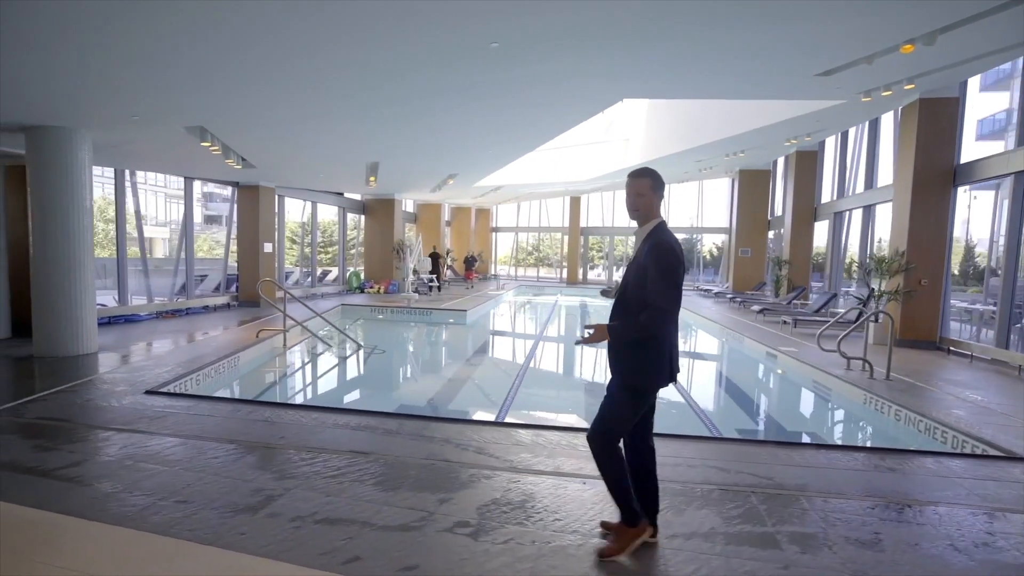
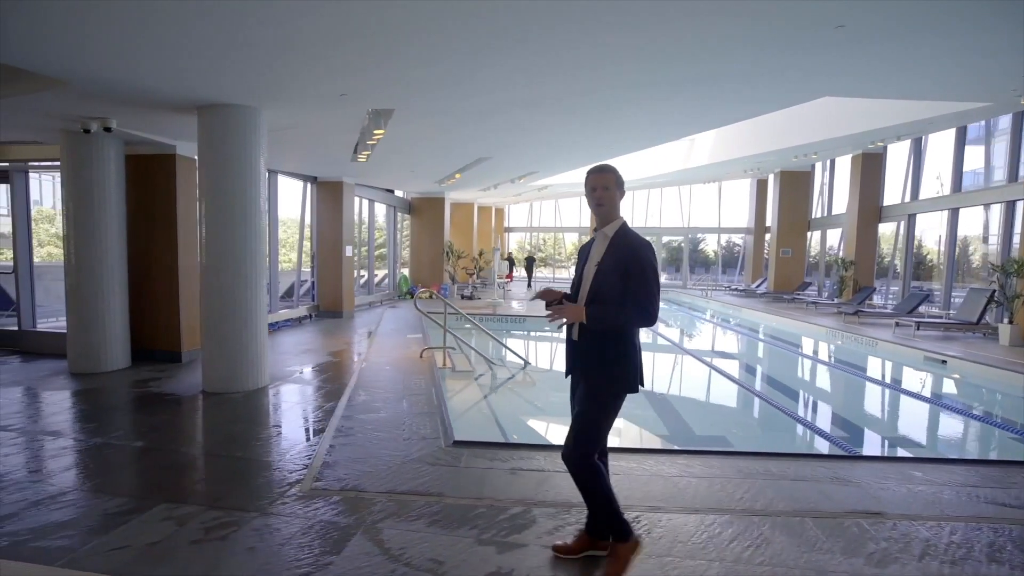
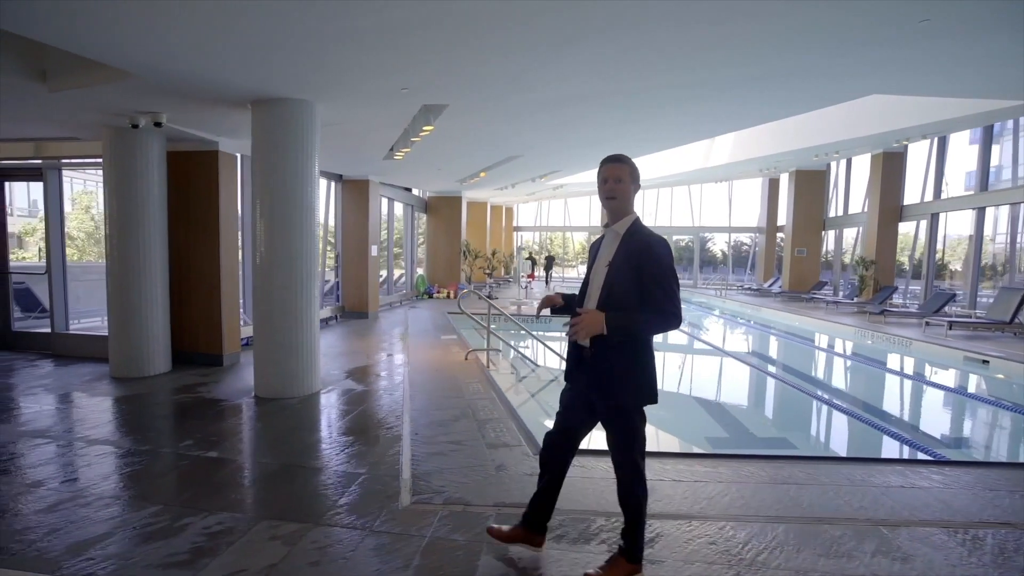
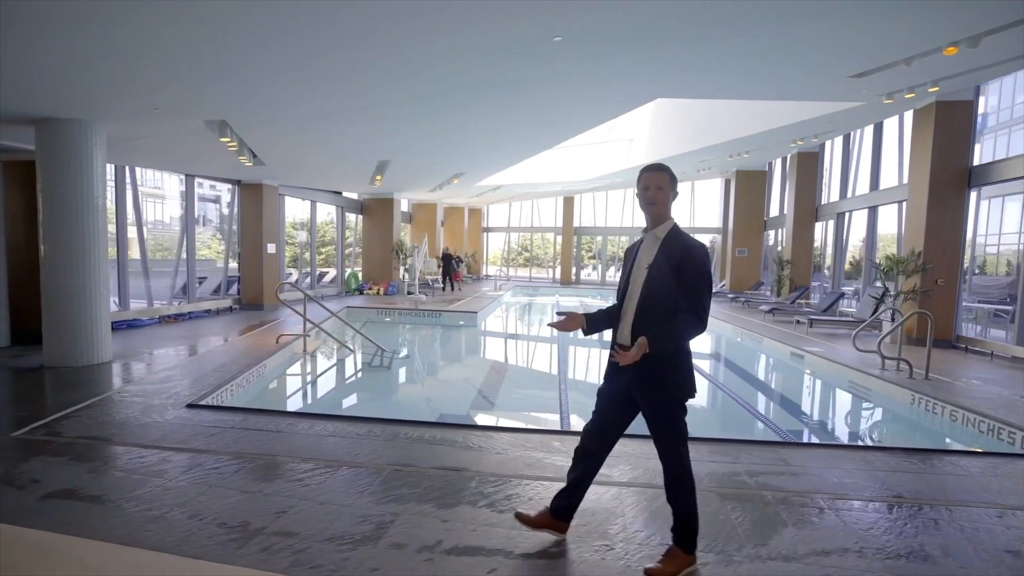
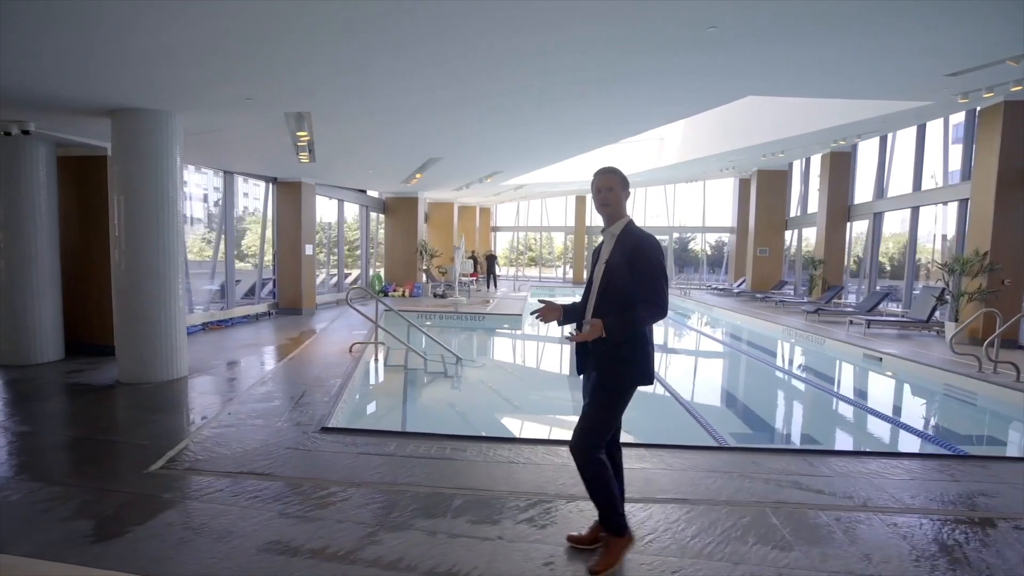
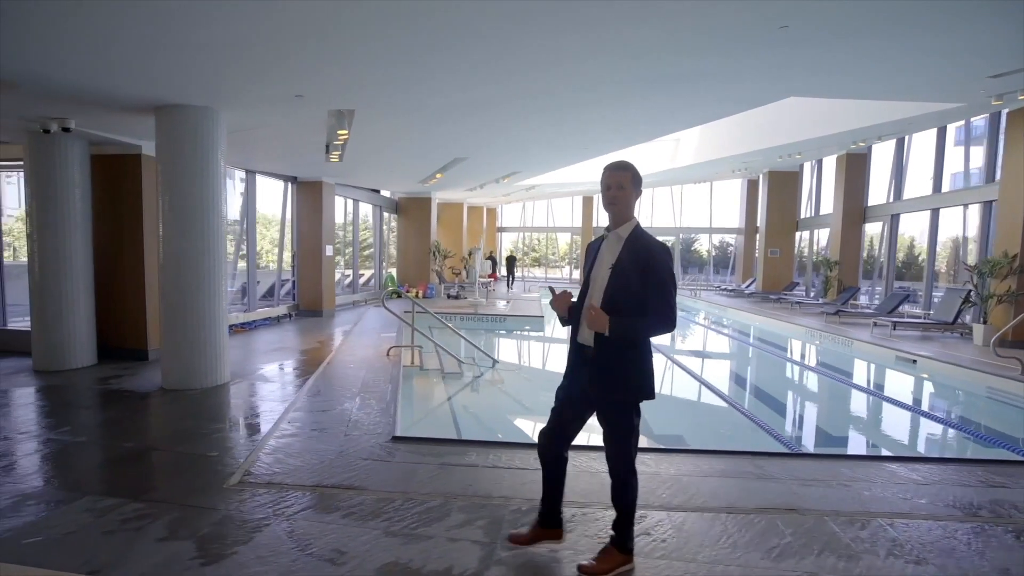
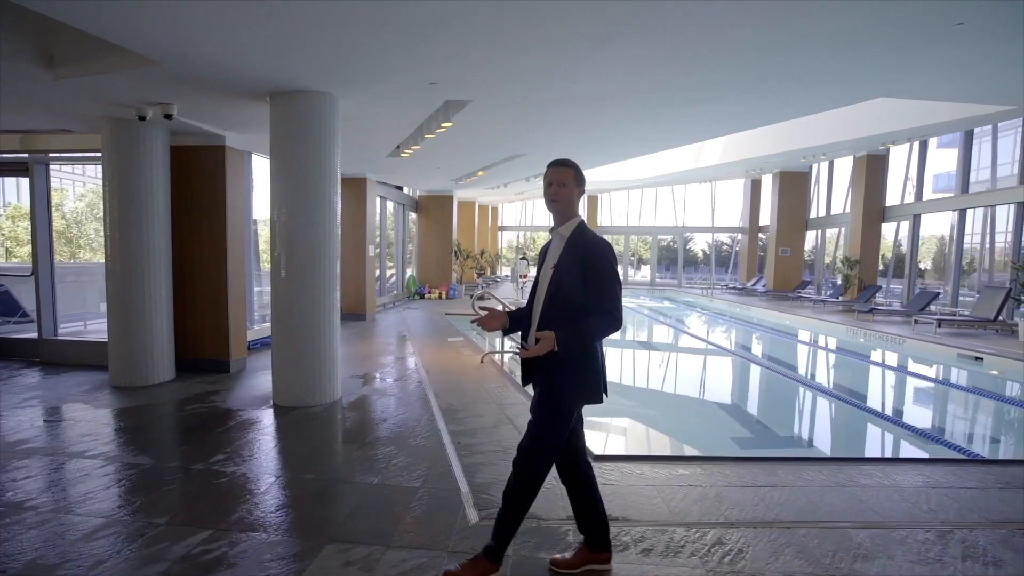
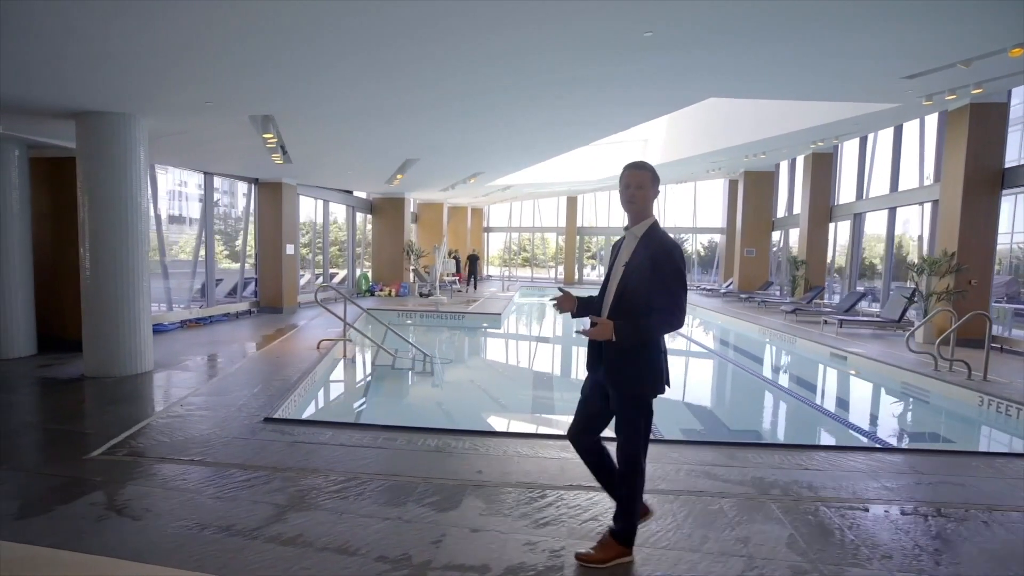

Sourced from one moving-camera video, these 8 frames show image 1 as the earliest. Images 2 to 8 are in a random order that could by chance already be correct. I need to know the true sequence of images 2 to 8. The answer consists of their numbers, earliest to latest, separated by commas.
4, 8, 5, 6, 2, 3, 7
